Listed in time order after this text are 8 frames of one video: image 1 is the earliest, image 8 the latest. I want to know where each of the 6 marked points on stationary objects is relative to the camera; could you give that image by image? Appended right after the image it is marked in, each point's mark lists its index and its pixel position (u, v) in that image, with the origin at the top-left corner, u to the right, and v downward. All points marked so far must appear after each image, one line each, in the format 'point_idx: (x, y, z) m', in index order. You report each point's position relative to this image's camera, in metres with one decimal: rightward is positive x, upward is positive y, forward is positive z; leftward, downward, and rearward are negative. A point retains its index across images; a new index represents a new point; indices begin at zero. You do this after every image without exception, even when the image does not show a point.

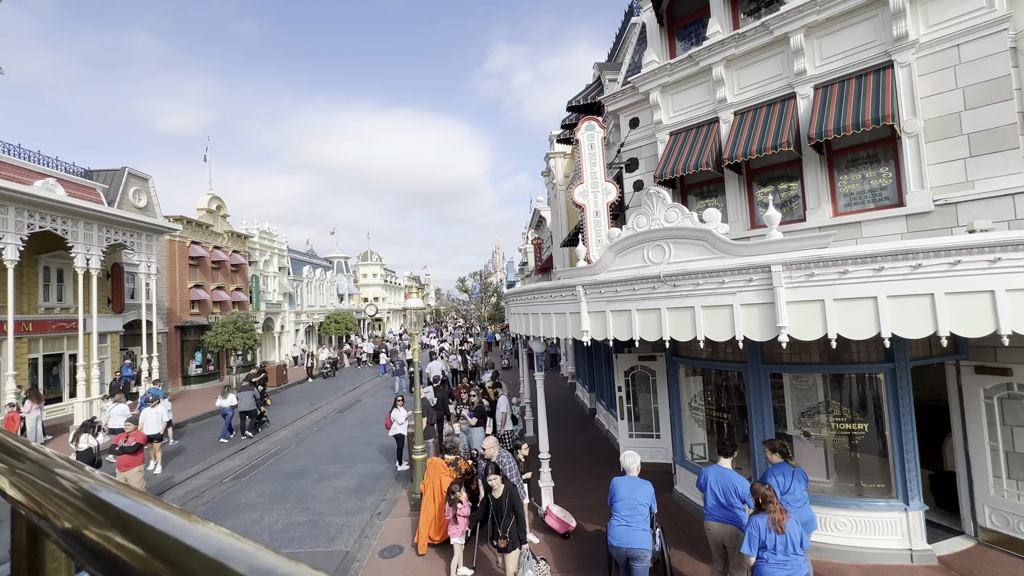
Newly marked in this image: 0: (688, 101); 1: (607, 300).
0: (+3.9, +4.1, +9.9) m
1: (+1.2, -0.2, +5.7) m
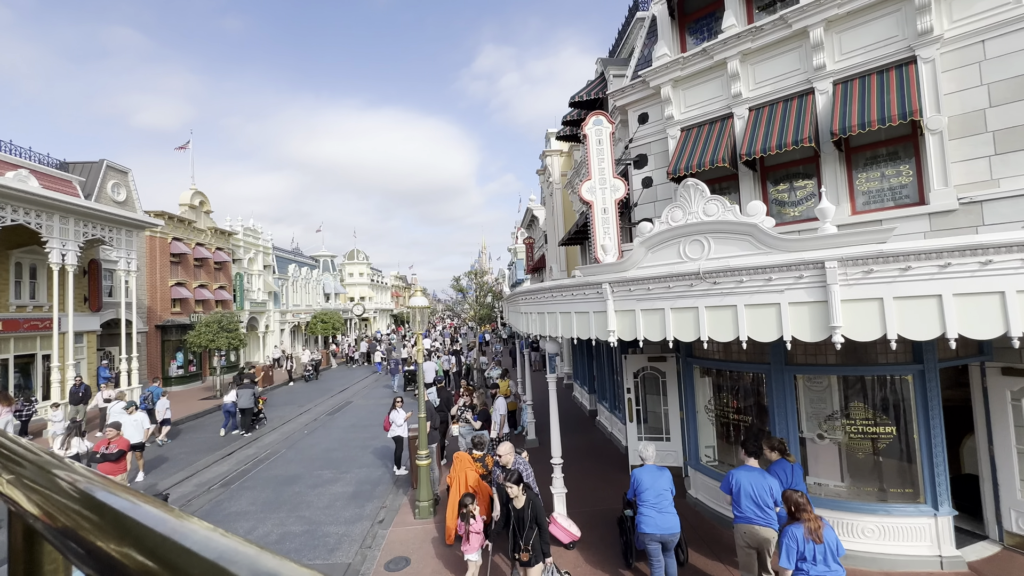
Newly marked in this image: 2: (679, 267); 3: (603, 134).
0: (+4.1, +4.1, +9.6) m
1: (+1.5, -0.1, +5.4) m
2: (+1.9, +0.2, +5.0) m
3: (+2.2, +3.7, +10.8) m
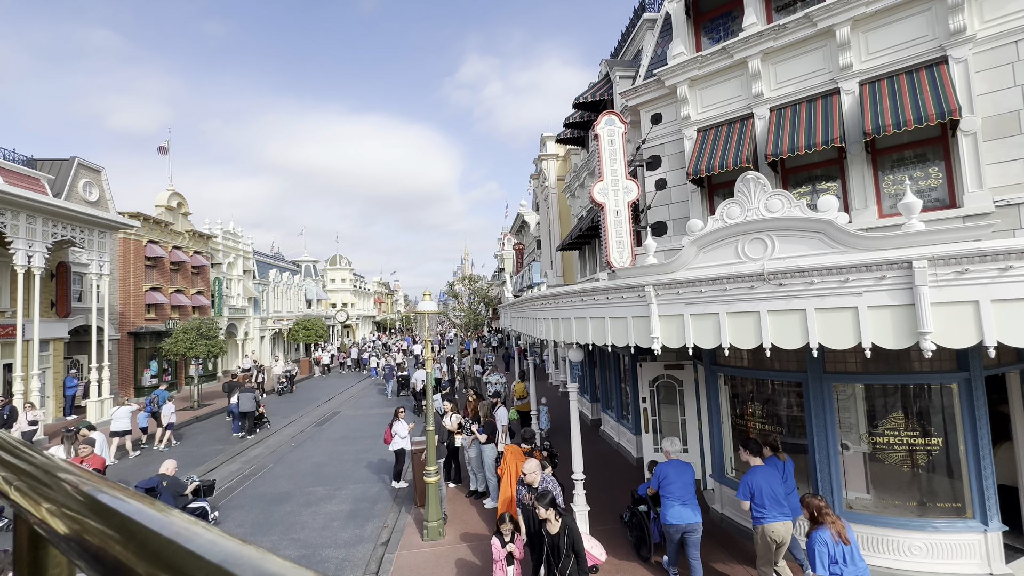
0: (+4.3, +4.0, +9.4) m
1: (+1.9, -0.1, +5.0) m
2: (+2.3, +0.2, +4.6) m
3: (+2.4, +3.6, +10.5) m
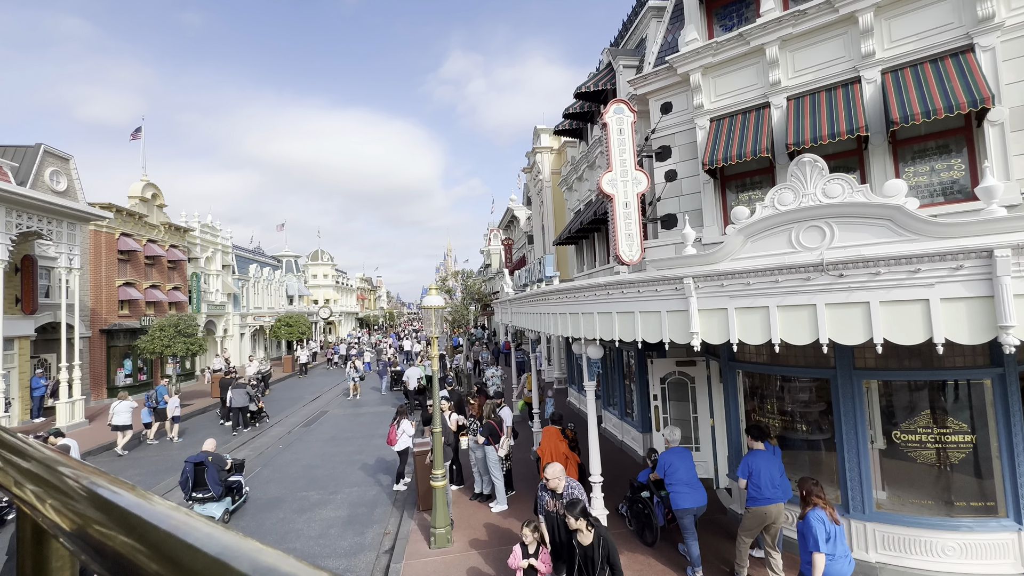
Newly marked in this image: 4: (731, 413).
0: (+4.5, +4.1, +9.1) m
1: (+2.3, -0.1, +4.6) m
2: (+2.7, +0.3, +4.3) m
3: (+2.5, +3.7, +10.1) m
4: (+3.9, -2.3, +8.1) m
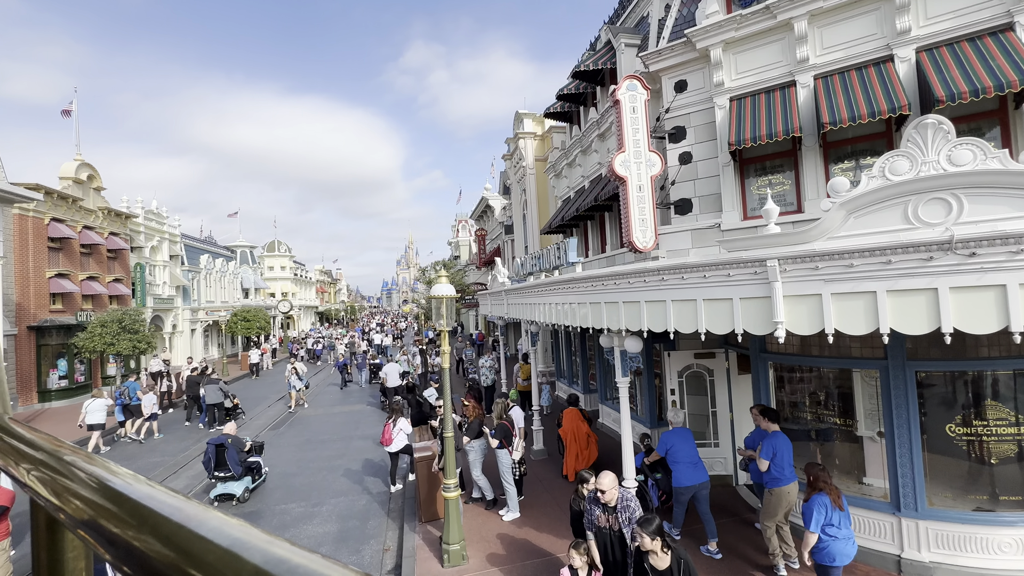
0: (+4.7, +4.4, +8.6) m
1: (+2.9, +0.1, +4.0) m
2: (+3.3, +0.4, +3.7) m
3: (+2.7, +4.0, +9.5) m
4: (+4.2, -2.0, +7.7) m
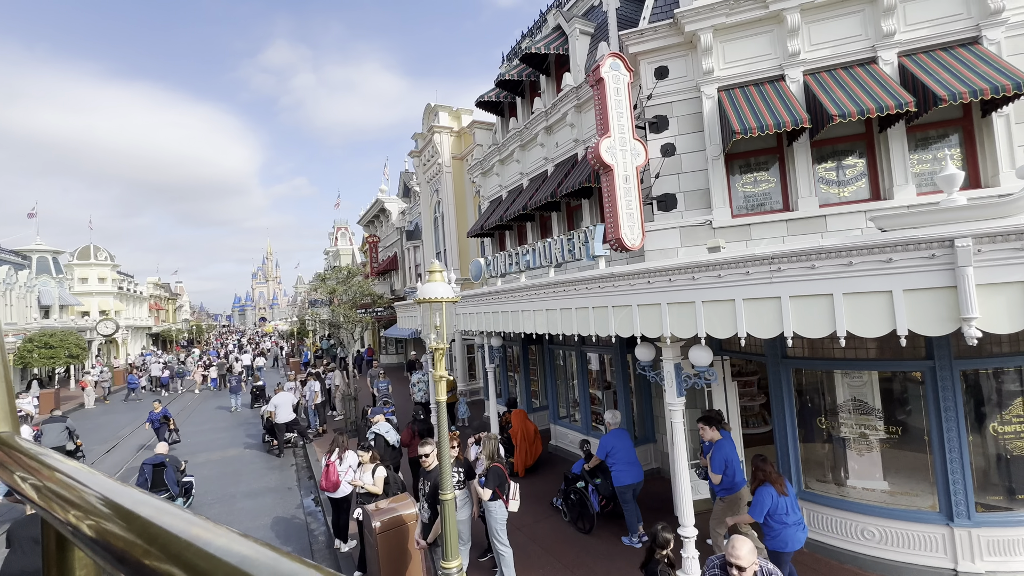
0: (+4.3, +4.3, +8.2) m
1: (+3.8, +0.2, +3.2) m
2: (+4.3, +0.6, +3.0) m
3: (+2.1, +3.9, +8.5) m
4: (+4.2, -2.0, +7.0) m
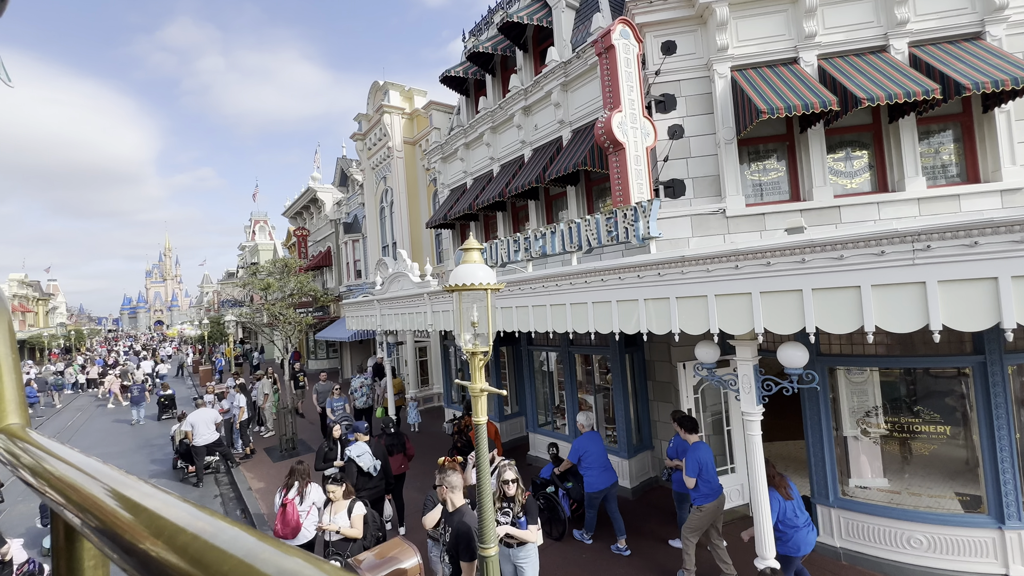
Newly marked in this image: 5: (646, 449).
0: (+4.3, +4.5, +7.7) m
1: (+4.6, +0.3, +2.7) m
2: (+5.1, +0.7, +2.6) m
3: (+2.0, +4.0, +7.6) m
4: (+4.3, -1.9, +6.5) m
5: (+2.7, -3.3, +9.0) m
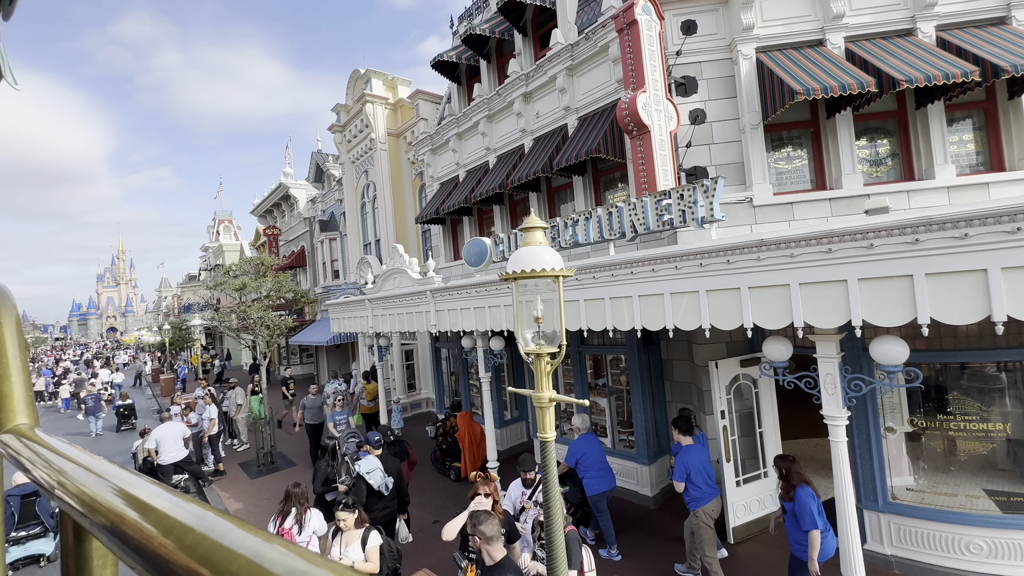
0: (+4.5, +4.6, +7.4) m
1: (+5.1, +0.5, +2.3) m
2: (+5.7, +0.8, +2.2) m
3: (+2.3, +4.1, +7.1) m
4: (+4.7, -1.8, +6.1) m
5: (+2.9, -3.2, +8.5) m
